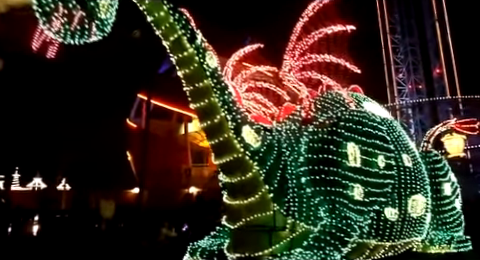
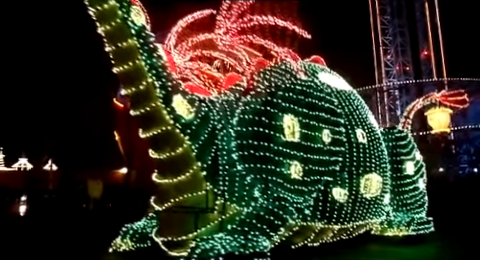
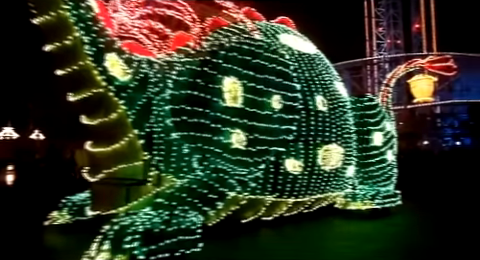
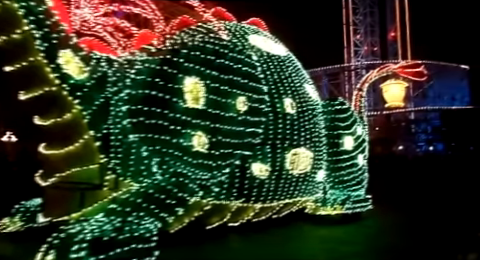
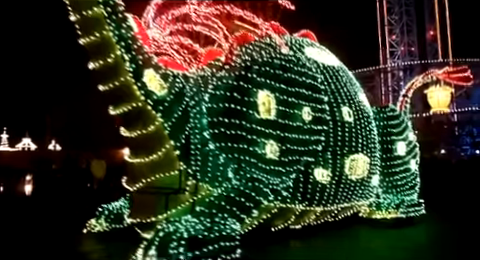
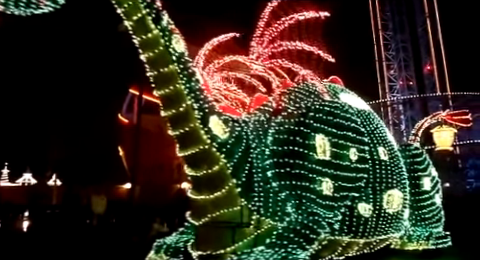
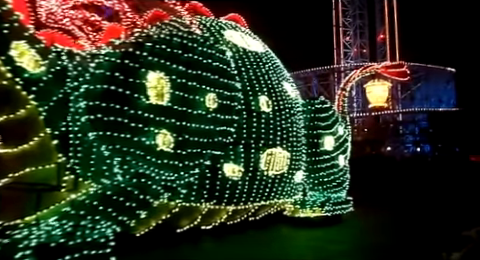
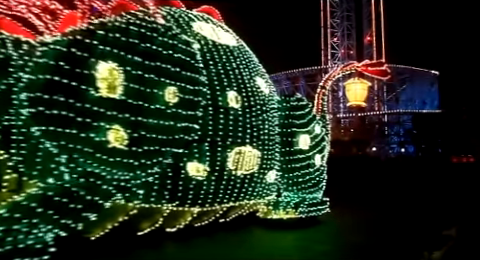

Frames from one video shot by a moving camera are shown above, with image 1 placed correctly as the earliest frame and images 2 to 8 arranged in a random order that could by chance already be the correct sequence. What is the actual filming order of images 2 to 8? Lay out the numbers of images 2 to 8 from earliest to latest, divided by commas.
6, 2, 5, 3, 4, 7, 8
